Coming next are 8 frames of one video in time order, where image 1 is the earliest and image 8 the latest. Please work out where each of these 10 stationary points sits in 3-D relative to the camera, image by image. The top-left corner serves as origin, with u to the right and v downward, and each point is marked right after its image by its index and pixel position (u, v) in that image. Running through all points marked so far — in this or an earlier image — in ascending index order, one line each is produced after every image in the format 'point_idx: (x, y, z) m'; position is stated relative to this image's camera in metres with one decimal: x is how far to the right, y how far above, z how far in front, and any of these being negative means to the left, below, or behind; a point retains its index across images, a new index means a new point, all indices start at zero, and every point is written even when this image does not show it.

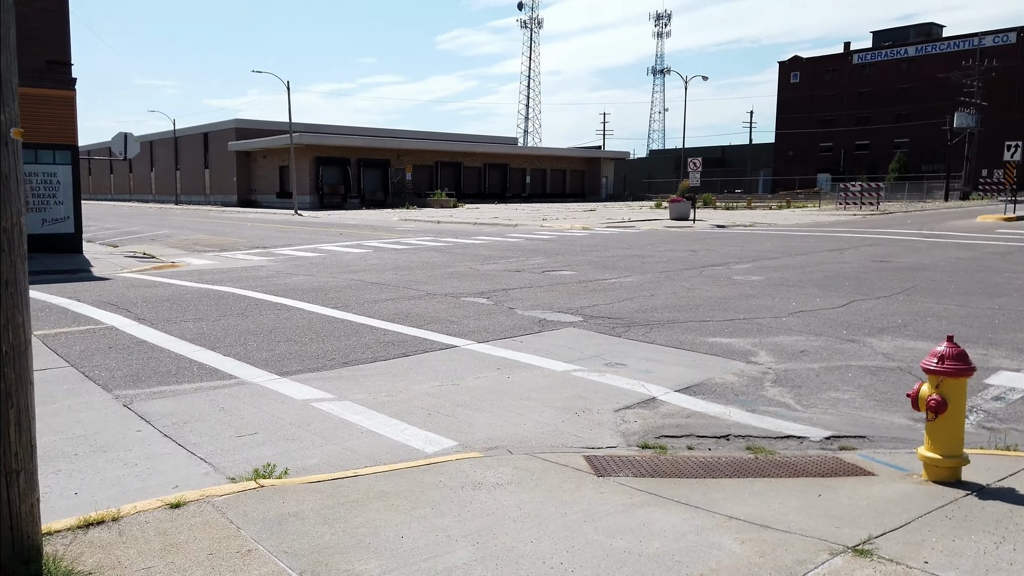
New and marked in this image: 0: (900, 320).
0: (+4.9, -0.4, +9.5) m
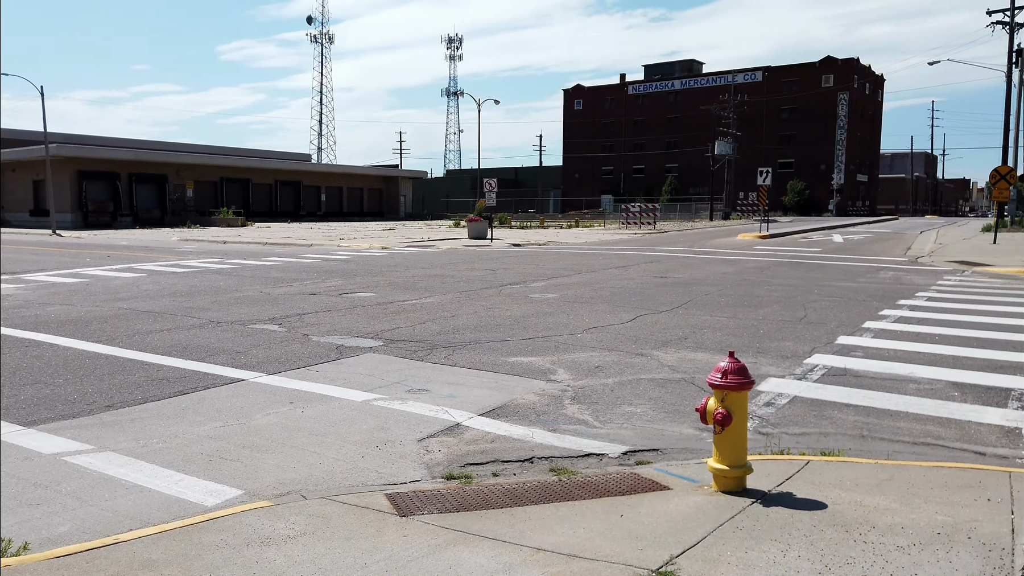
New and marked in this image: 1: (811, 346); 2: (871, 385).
0: (+2.3, -0.6, +10.2) m
1: (+3.6, -0.7, +9.2) m
2: (+3.5, -1.0, +7.5) m
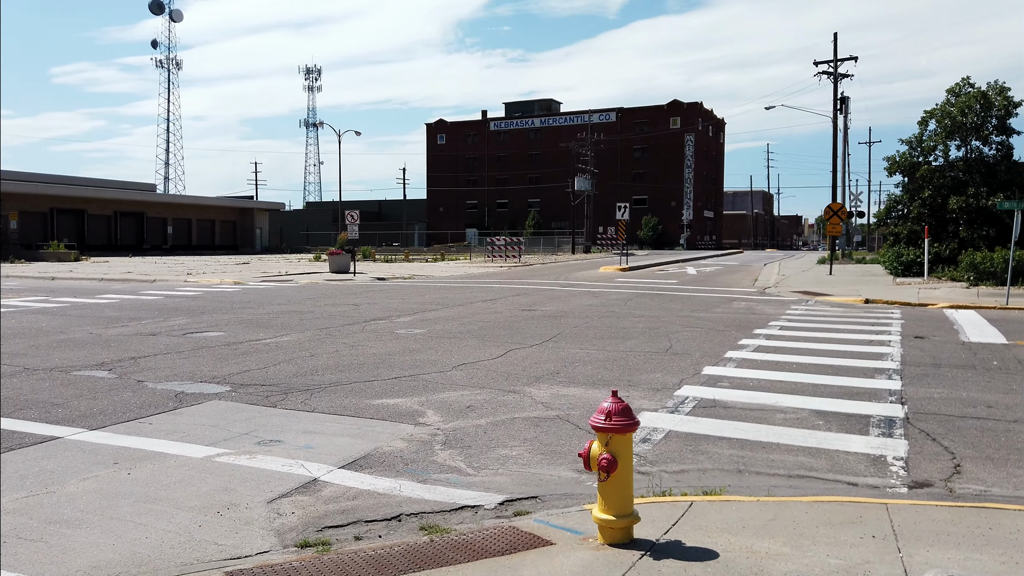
0: (+0.6, -1.0, +10.0) m
1: (+2.0, -1.1, +9.2) m
2: (+2.3, -1.3, +7.5) m
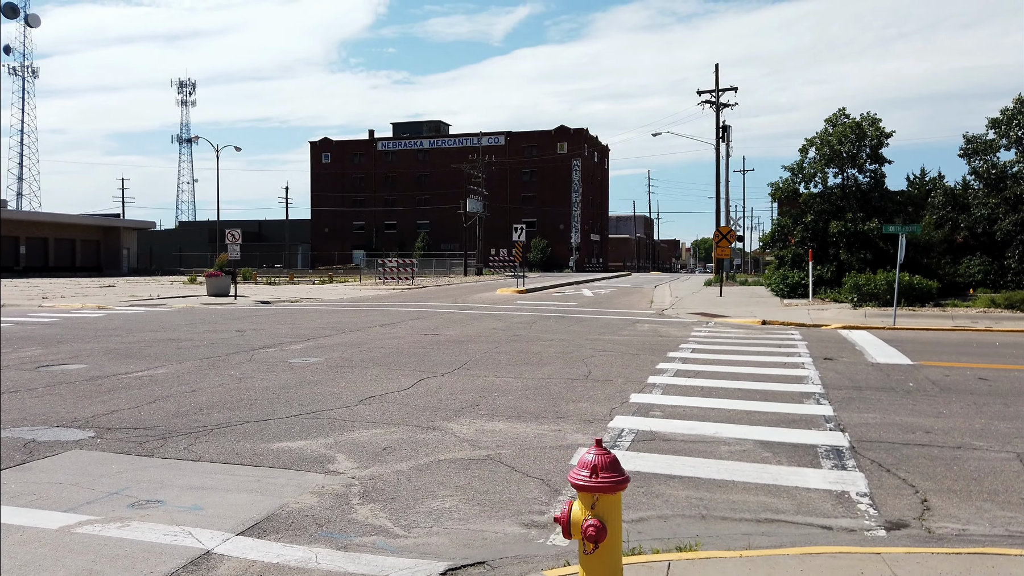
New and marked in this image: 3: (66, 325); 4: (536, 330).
0: (-0.5, -1.3, +9.1) m
1: (+1.1, -1.3, +8.6) m
2: (+1.6, -1.5, +7.0) m
3: (-11.0, -0.9, +18.7) m
4: (+0.6, -1.0, +17.5) m
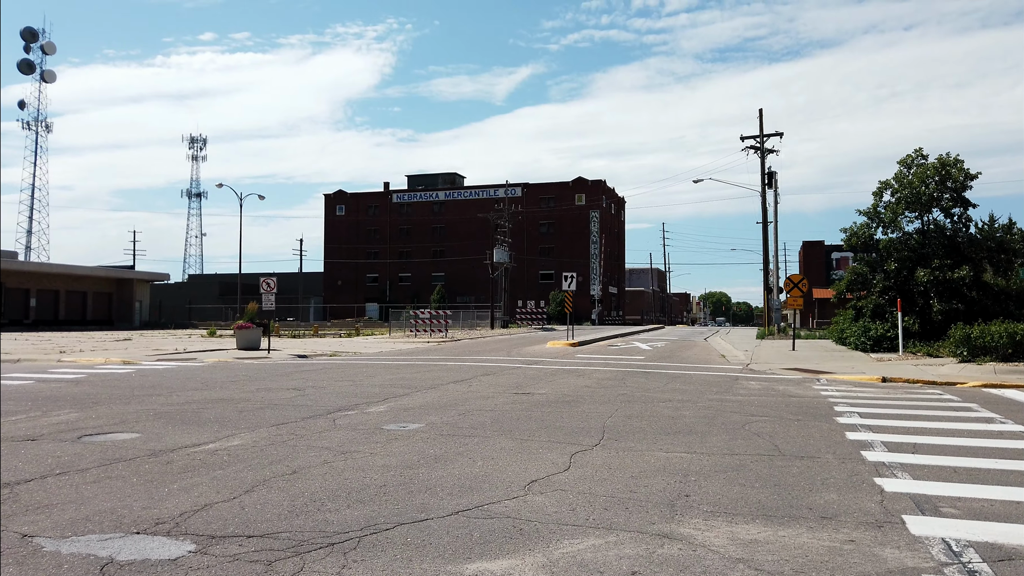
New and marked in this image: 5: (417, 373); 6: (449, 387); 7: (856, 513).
0: (+1.4, -1.8, +6.9) m
1: (+3.0, -1.8, +6.3) m
2: (+3.5, -1.8, +4.7) m
3: (-9.0, -2.0, +16.5) m
4: (+2.5, -2.0, +15.2) m
5: (-2.2, -2.0, +17.9) m
6: (-1.3, -2.0, +15.3) m
7: (+2.7, -1.8, +6.0) m
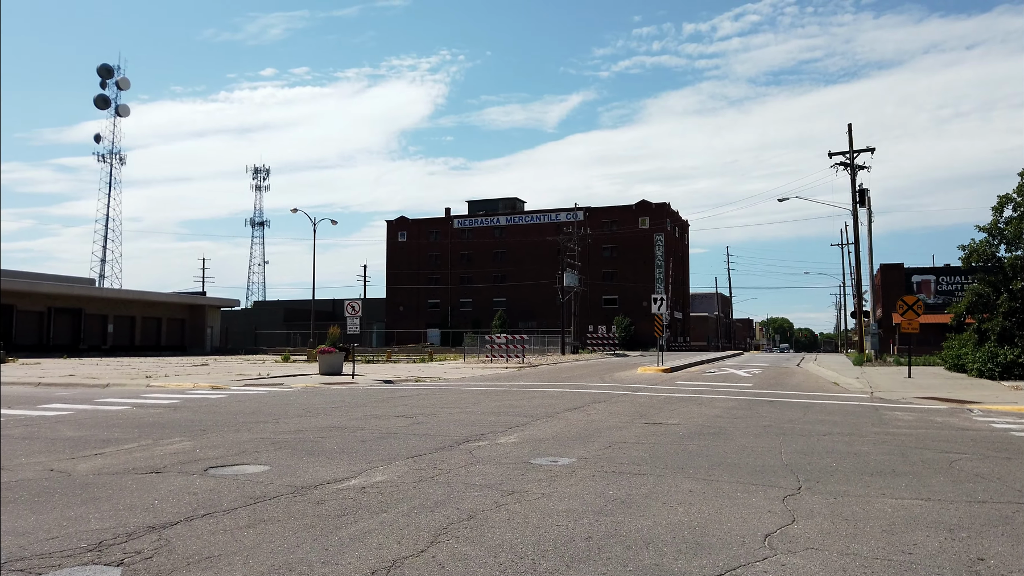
0: (+3.1, -1.9, +5.6) m
1: (+4.7, -1.8, +4.9) m
2: (+5.0, -1.8, +3.3) m
3: (-6.6, -2.5, +15.9) m
4: (+4.8, -2.4, +13.8) m
5: (+0.3, -2.5, +16.8) m
6: (+1.0, -2.3, +14.1) m
7: (+4.3, -1.8, +4.6) m
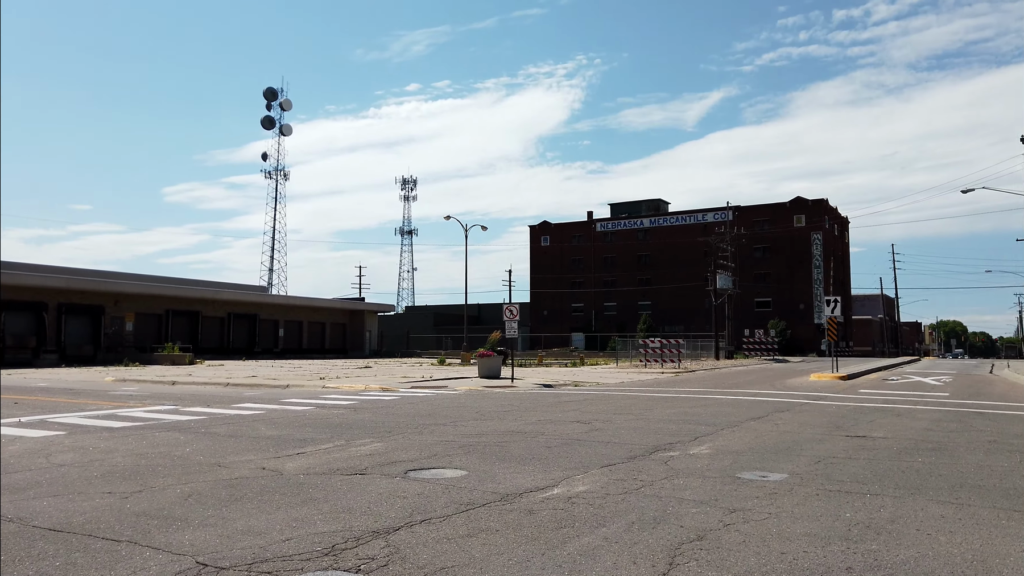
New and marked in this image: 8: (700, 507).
0: (+4.7, -1.8, +4.5) m
1: (+6.1, -1.7, +3.5) m
2: (+6.2, -1.7, +1.8) m
3: (-3.0, -2.6, +16.4) m
4: (+7.8, -2.3, +12.2) m
5: (+3.9, -2.5, +16.0) m
6: (+4.2, -2.4, +13.2) m
7: (+5.7, -1.7, +3.3) m
8: (+1.7, -2.0, +6.8) m
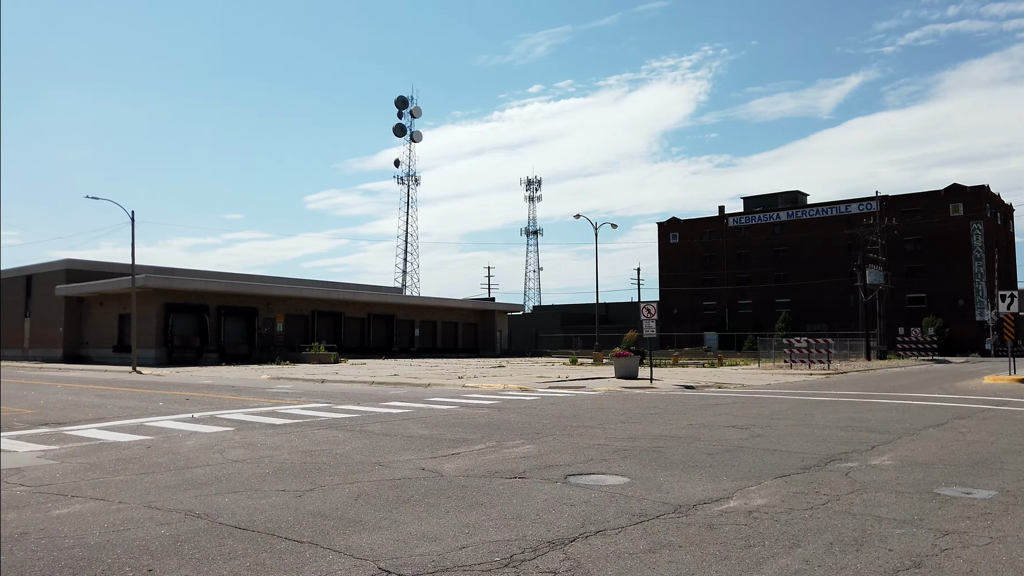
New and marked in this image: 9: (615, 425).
0: (+5.7, -1.7, +3.3) m
1: (+6.9, -1.7, +2.1) m
2: (+6.7, -1.6, +0.5) m
3: (+0.1, -2.6, +16.3) m
4: (+10.1, -2.2, +10.4) m
5: (+6.9, -2.4, +14.8) m
6: (+6.7, -2.3, +12.0) m
7: (+6.6, -1.7, +2.0) m
8: (+3.1, -1.9, +6.1) m
9: (+1.8, -2.4, +13.3) m
